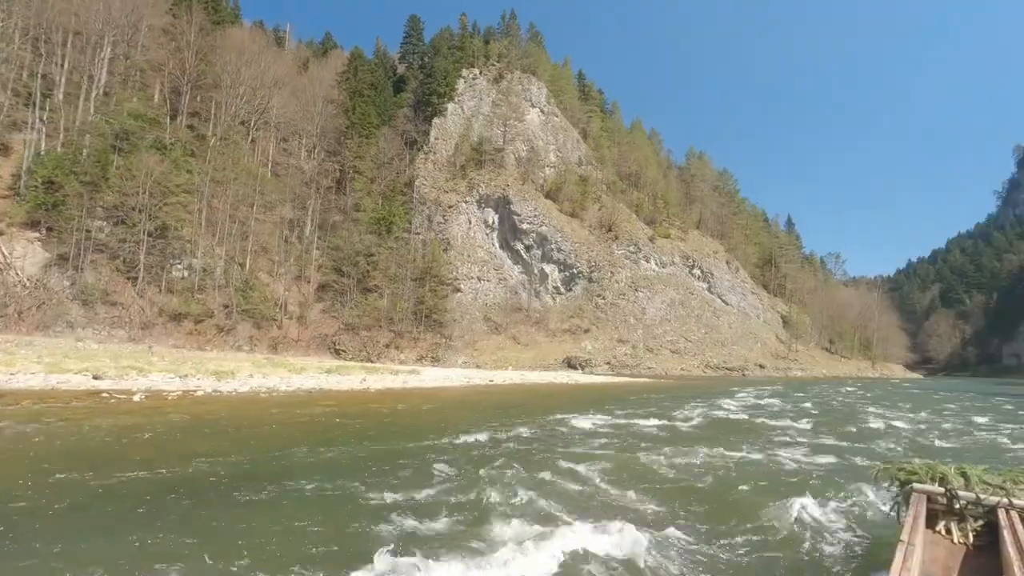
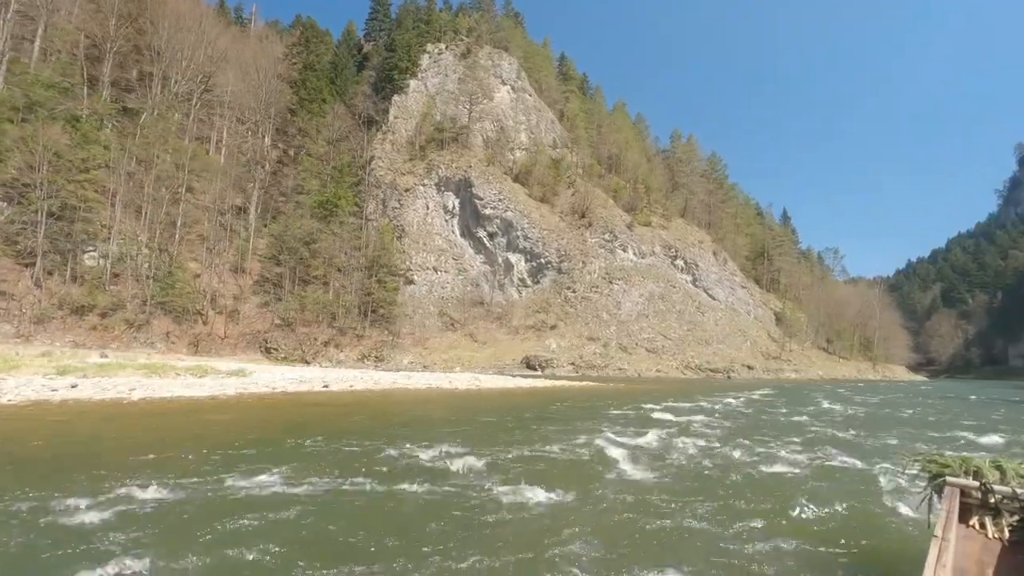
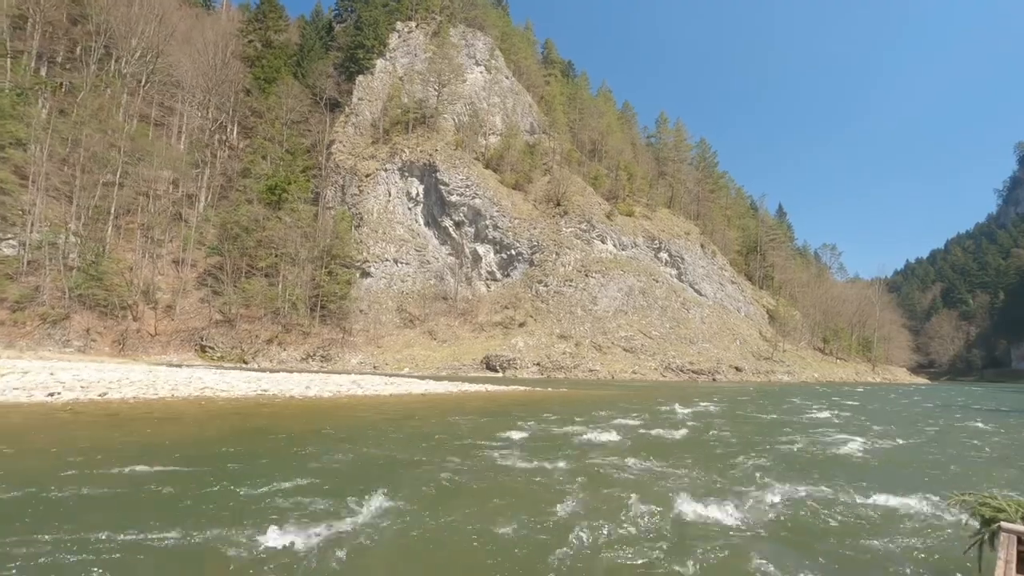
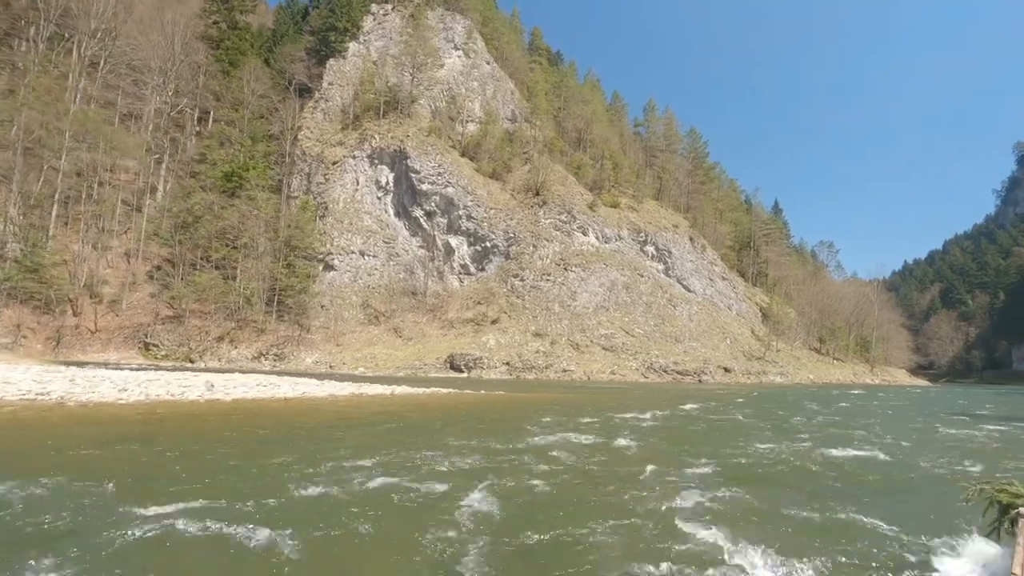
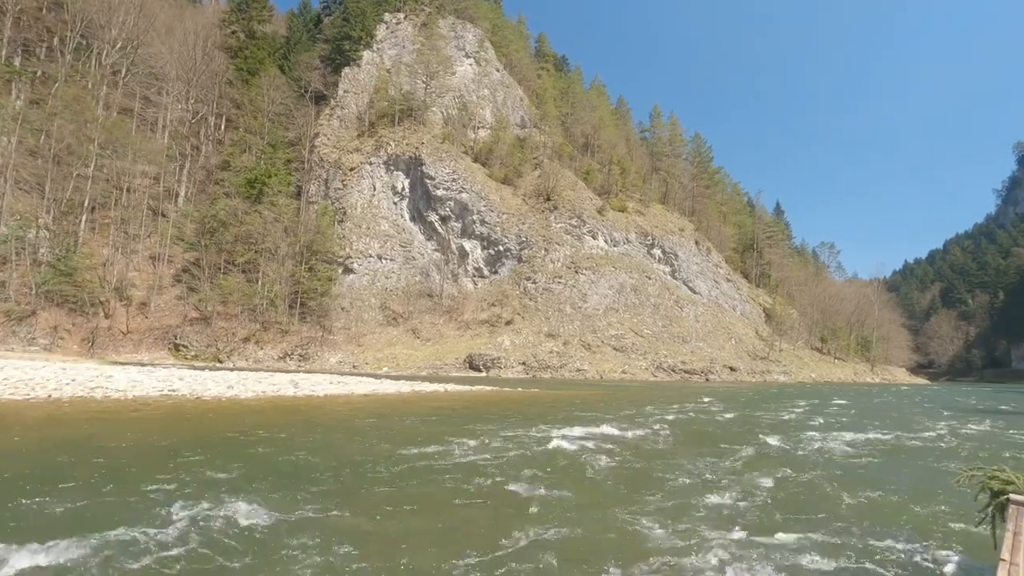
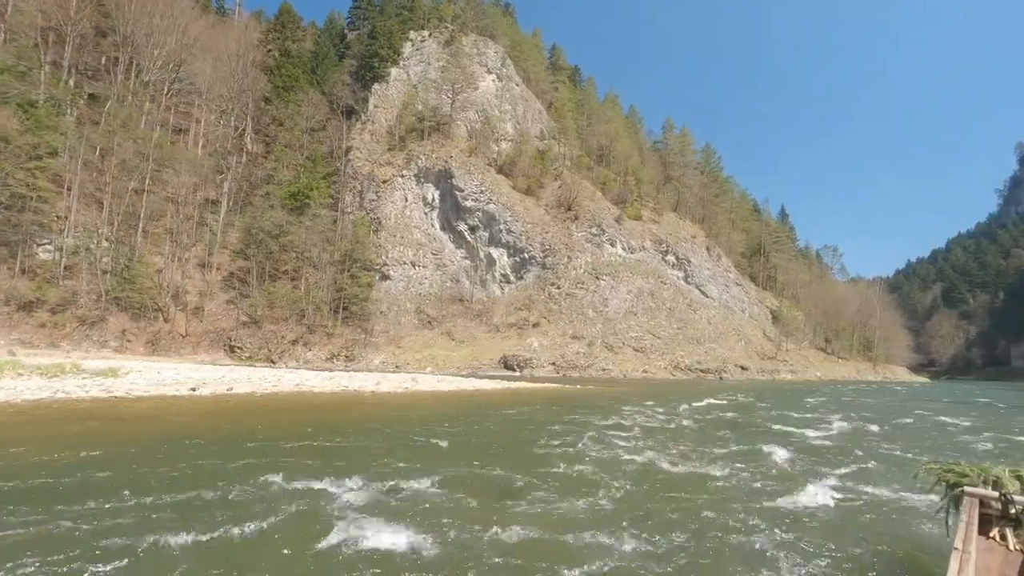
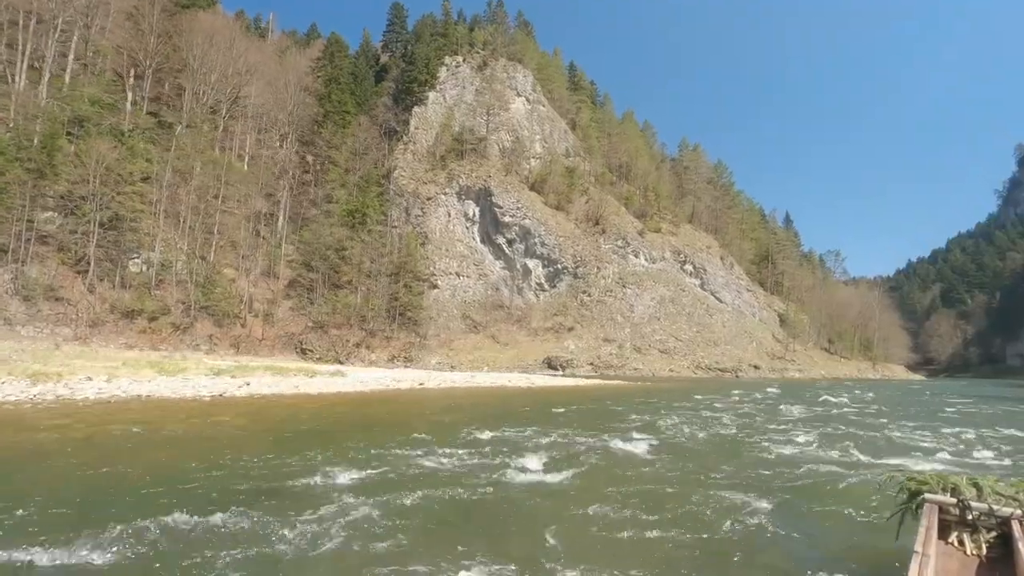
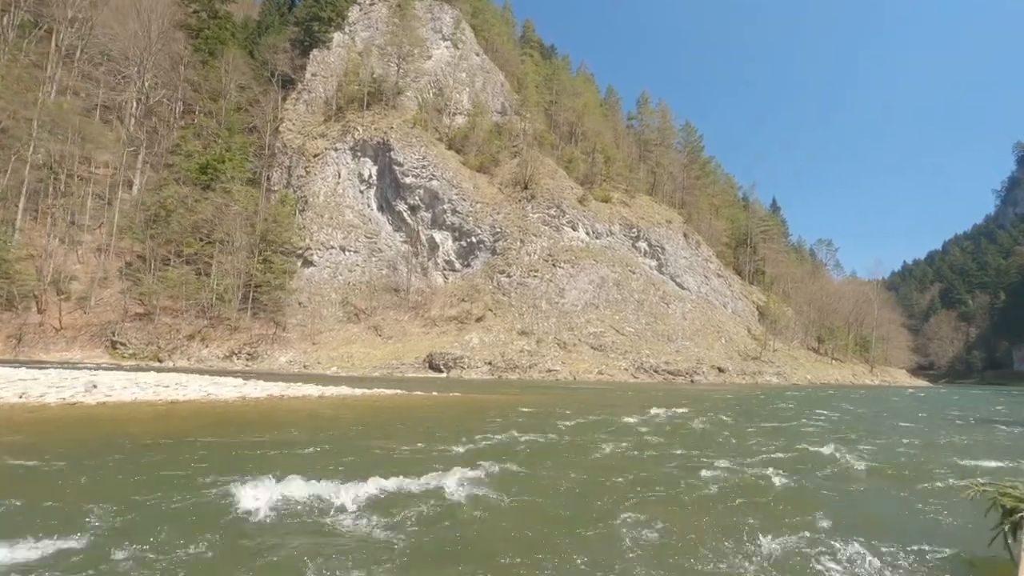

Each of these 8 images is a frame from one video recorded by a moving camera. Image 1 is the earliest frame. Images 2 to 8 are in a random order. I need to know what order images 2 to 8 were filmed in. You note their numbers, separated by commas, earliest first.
7, 2, 6, 3, 5, 4, 8
